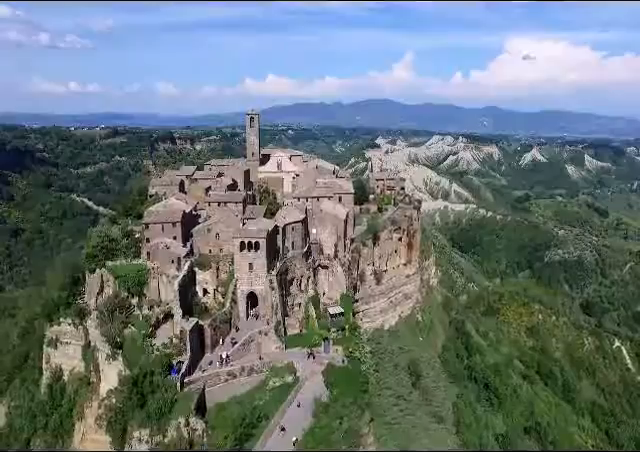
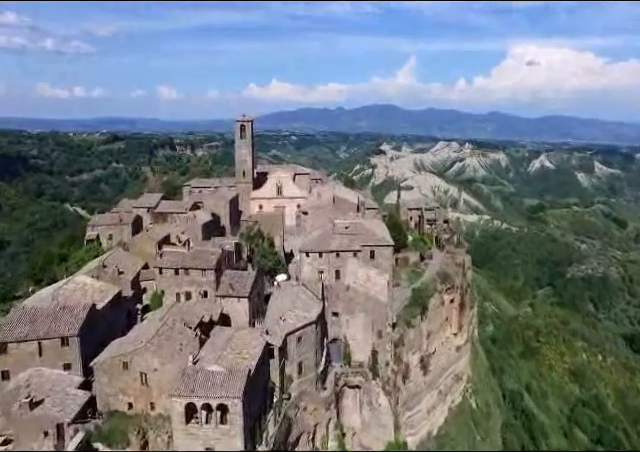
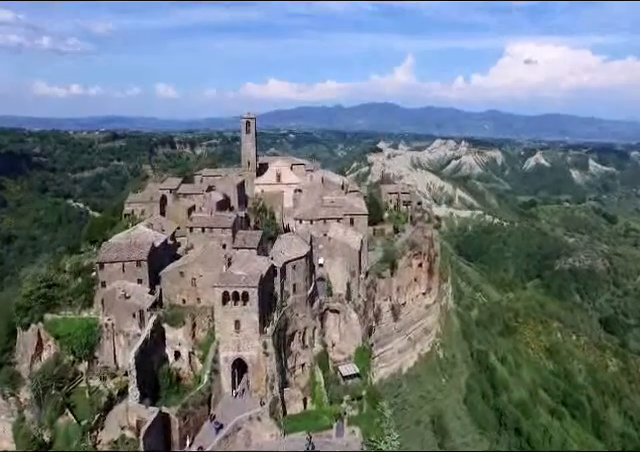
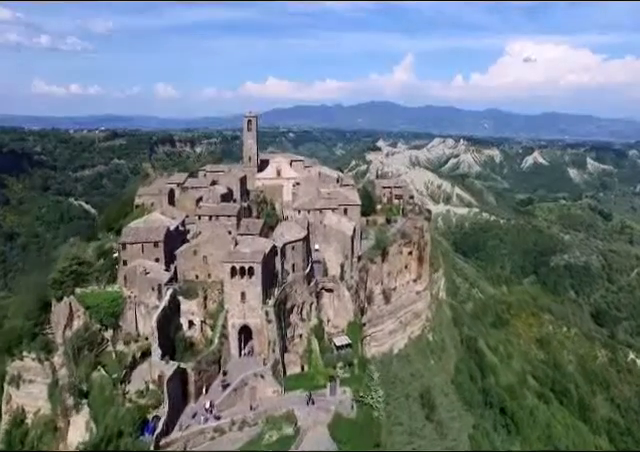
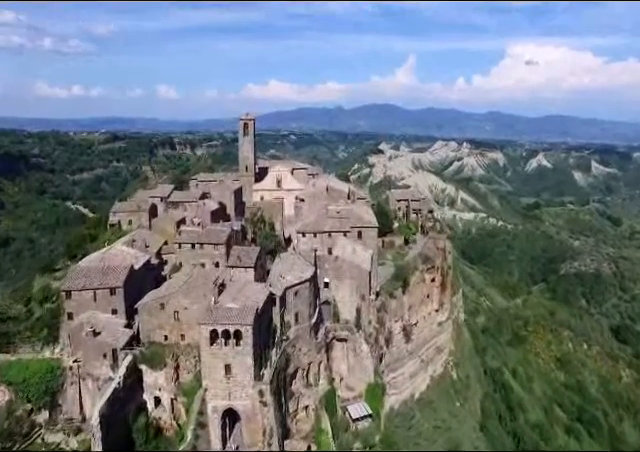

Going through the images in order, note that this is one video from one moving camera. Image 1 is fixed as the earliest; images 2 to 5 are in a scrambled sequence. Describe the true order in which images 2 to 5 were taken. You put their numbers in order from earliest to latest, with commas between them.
4, 3, 5, 2
